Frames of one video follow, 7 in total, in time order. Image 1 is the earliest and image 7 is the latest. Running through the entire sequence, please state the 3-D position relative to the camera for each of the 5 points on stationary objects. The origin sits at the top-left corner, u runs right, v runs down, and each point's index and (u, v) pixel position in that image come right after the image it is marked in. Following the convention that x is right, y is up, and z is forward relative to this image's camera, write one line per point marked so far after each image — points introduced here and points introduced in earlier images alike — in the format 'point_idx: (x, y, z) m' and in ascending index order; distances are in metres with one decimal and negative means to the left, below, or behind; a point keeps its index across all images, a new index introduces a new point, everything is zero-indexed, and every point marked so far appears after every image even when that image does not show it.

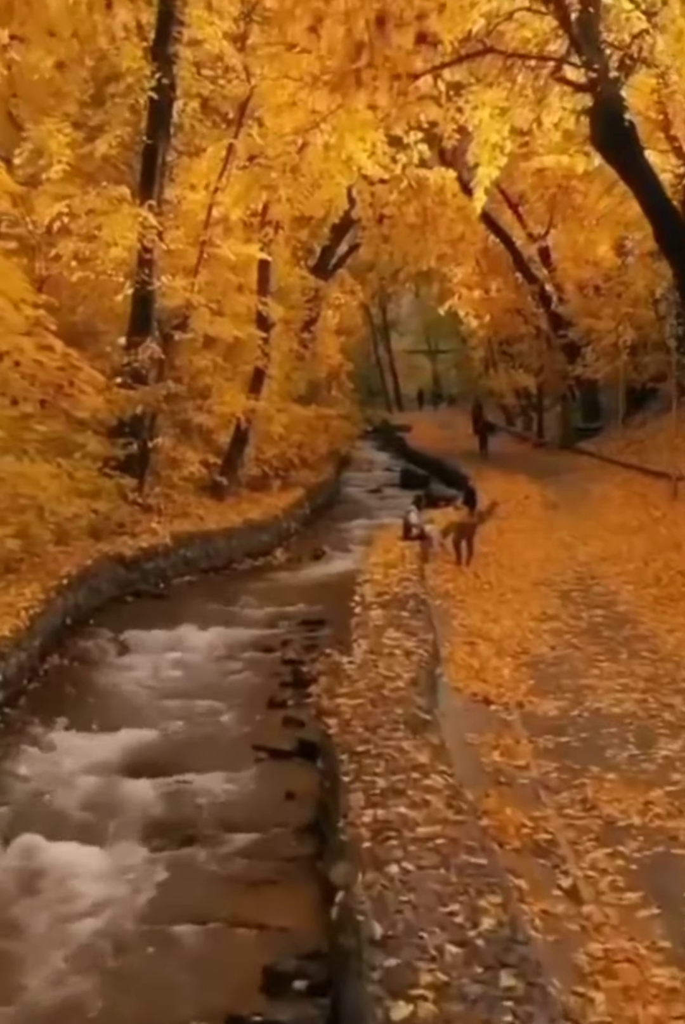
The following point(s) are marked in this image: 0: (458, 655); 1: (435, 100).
0: (+1.1, -1.4, +13.2) m
1: (+1.1, +4.9, +15.8) m
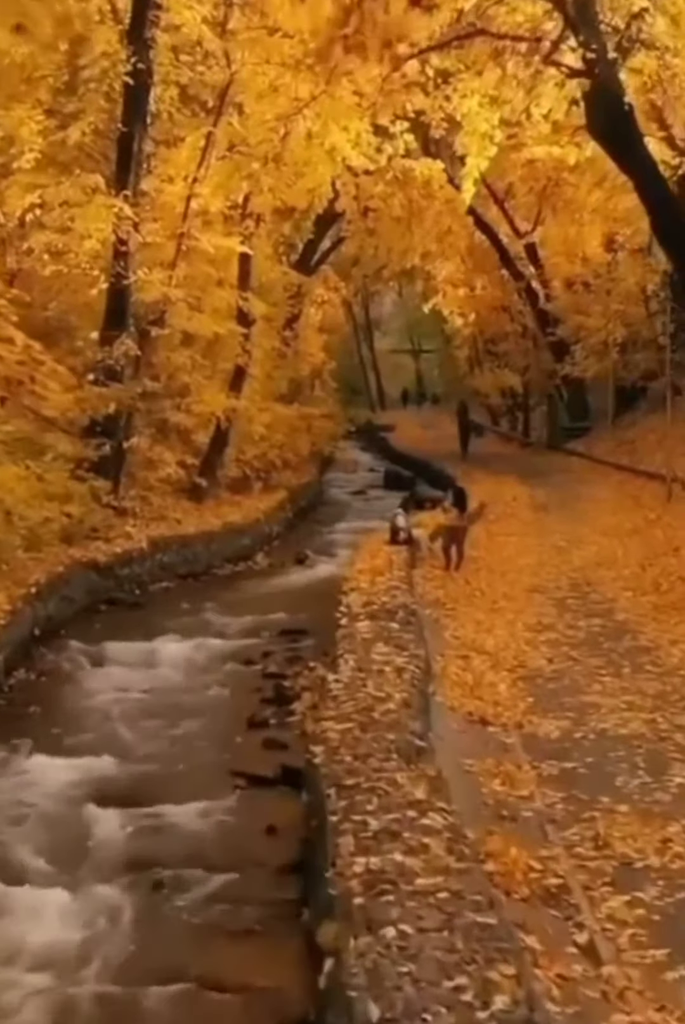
0: (+1.0, -1.5, +12.3) m
1: (+0.9, +4.8, +14.9) m
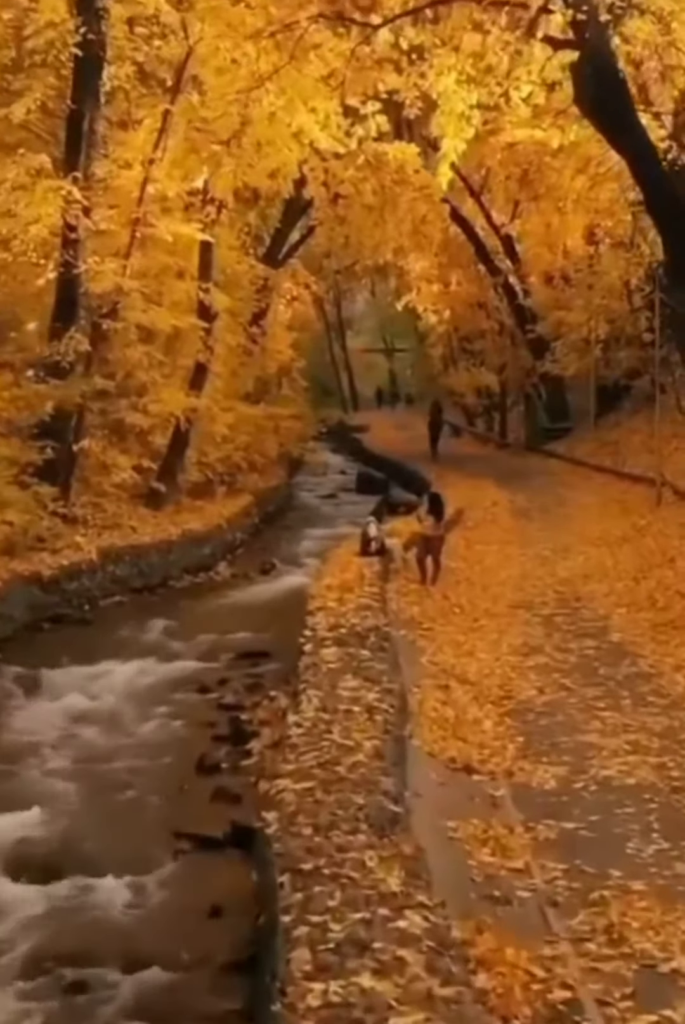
0: (+0.7, -1.6, +10.8) m
1: (+0.5, +4.7, +13.4) m
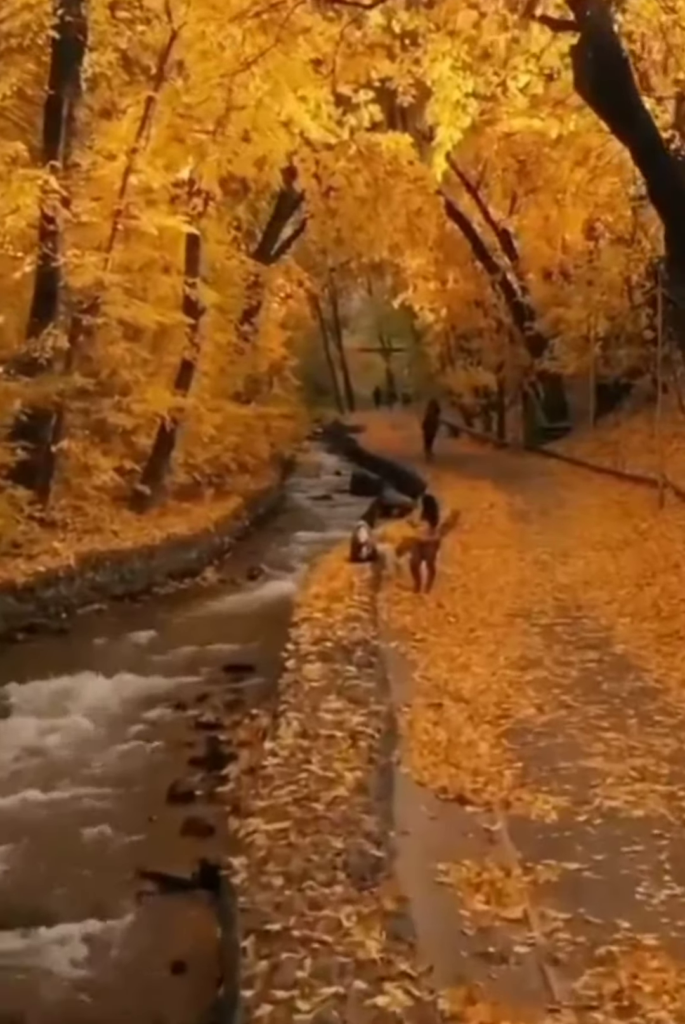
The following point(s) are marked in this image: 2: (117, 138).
0: (+0.6, -1.6, +10.0) m
1: (+0.4, +4.7, +12.6) m
2: (-3.4, +5.7, +20.1) m
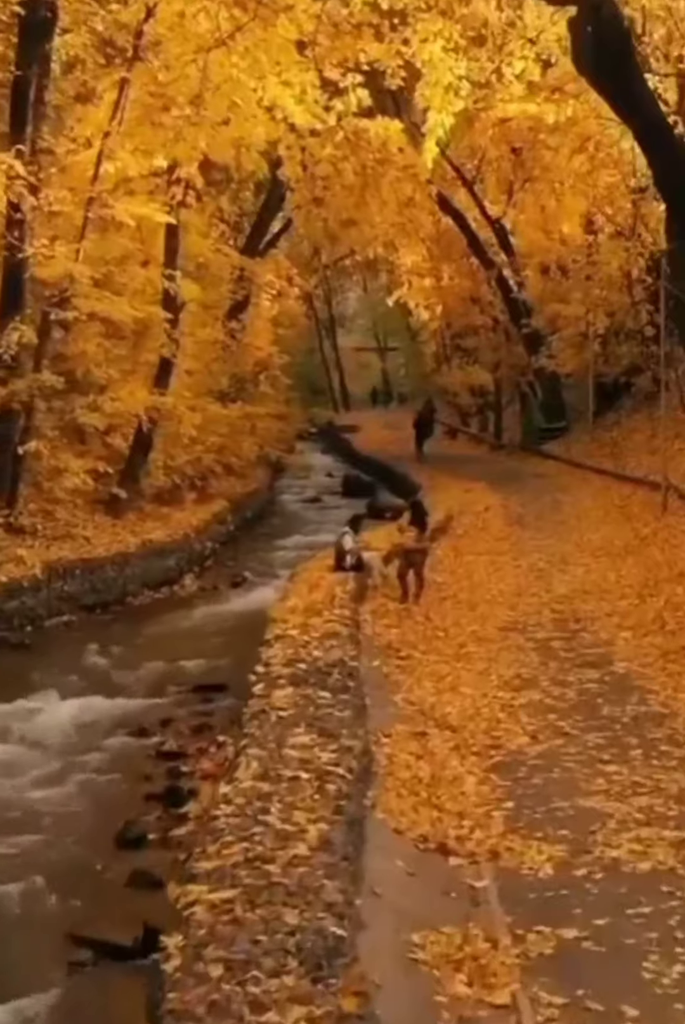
0: (+0.4, -1.7, +9.0) m
1: (+0.2, +4.6, +11.6) m
2: (-3.6, +5.6, +19.0) m
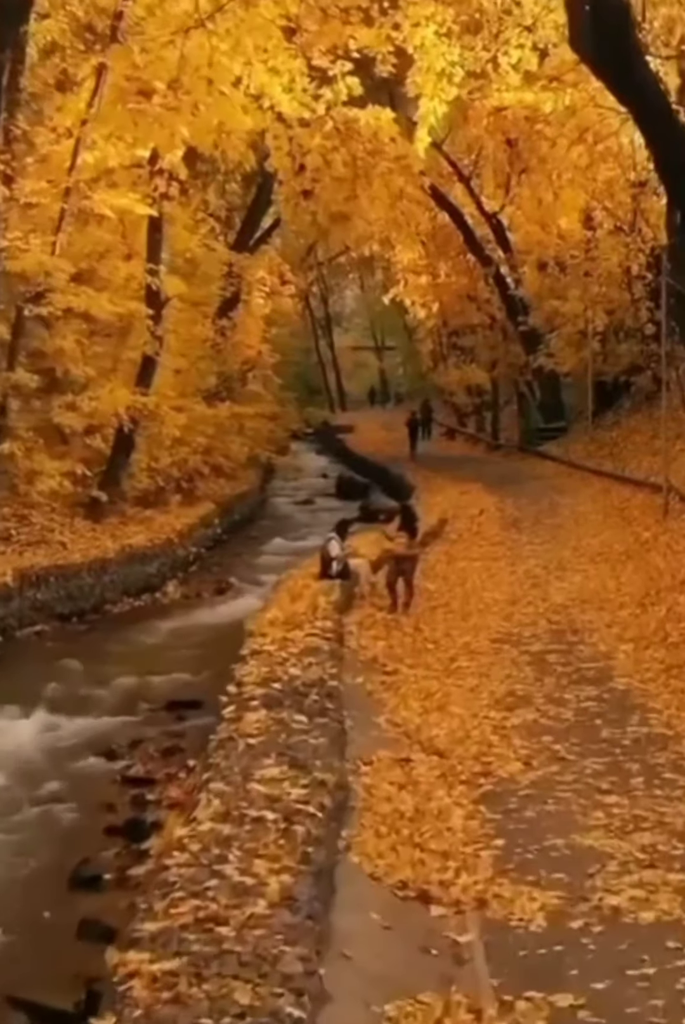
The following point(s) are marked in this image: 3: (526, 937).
0: (+0.2, -1.8, +8.3) m
1: (0.0, +4.5, +10.8) m
2: (-3.8, +5.5, +18.3) m
3: (+0.9, -2.1, +6.5) m
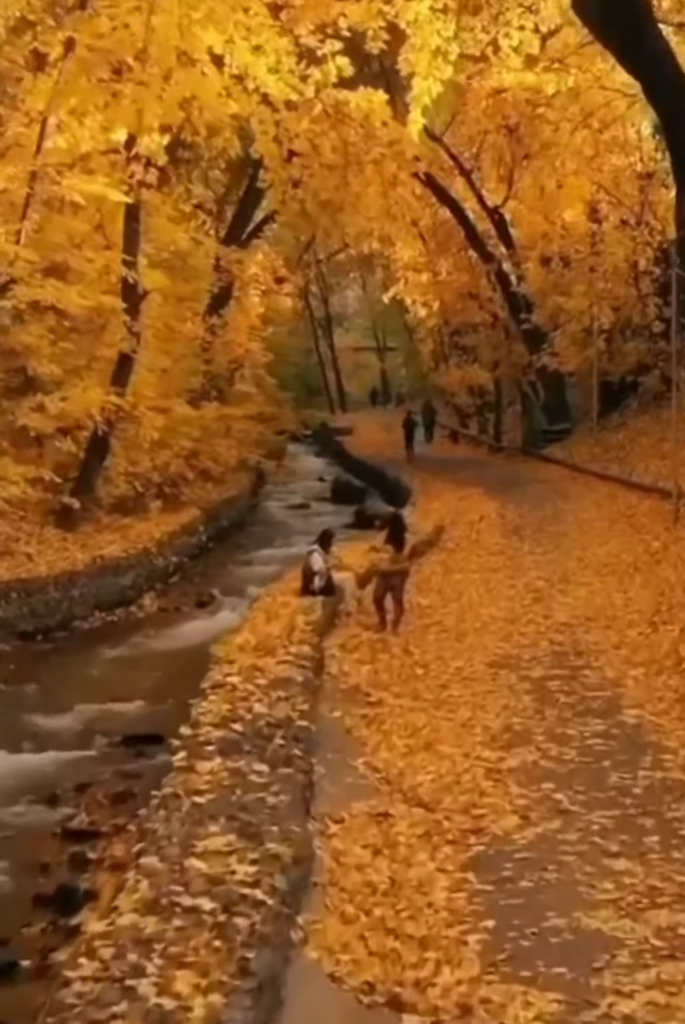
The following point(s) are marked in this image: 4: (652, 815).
0: (0.0, -1.9, +7.0) m
1: (-0.1, +4.4, +9.6) m
2: (-3.9, +5.4, +17.1) m
3: (+0.7, -2.2, +5.3) m
4: (+1.9, -1.8, +8.1) m
